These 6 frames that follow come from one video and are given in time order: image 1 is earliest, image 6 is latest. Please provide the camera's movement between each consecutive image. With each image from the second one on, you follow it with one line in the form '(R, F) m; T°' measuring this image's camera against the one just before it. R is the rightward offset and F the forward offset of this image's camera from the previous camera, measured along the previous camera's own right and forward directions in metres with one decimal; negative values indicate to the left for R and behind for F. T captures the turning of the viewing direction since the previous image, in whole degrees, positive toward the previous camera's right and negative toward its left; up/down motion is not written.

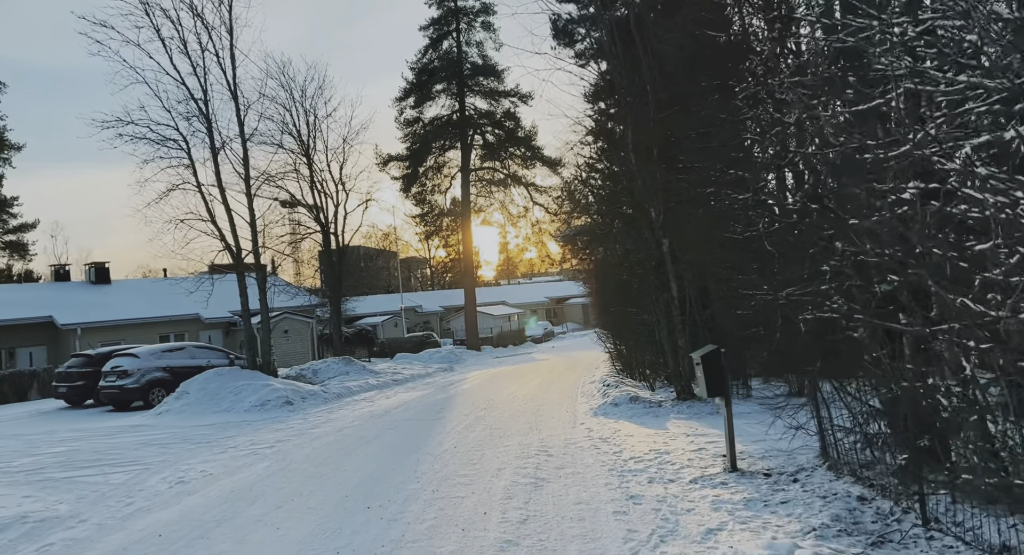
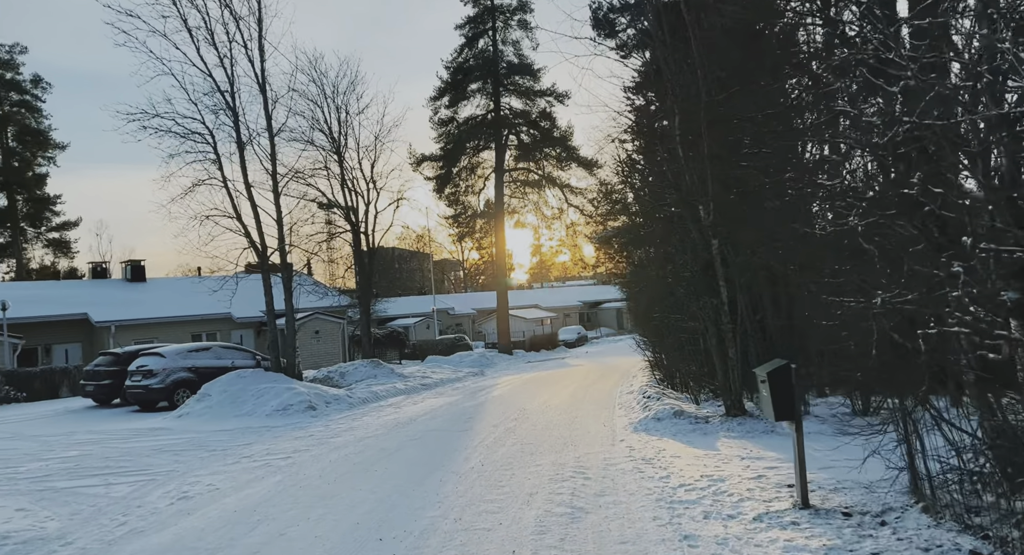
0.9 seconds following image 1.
(0.0, +0.9) m; -2°
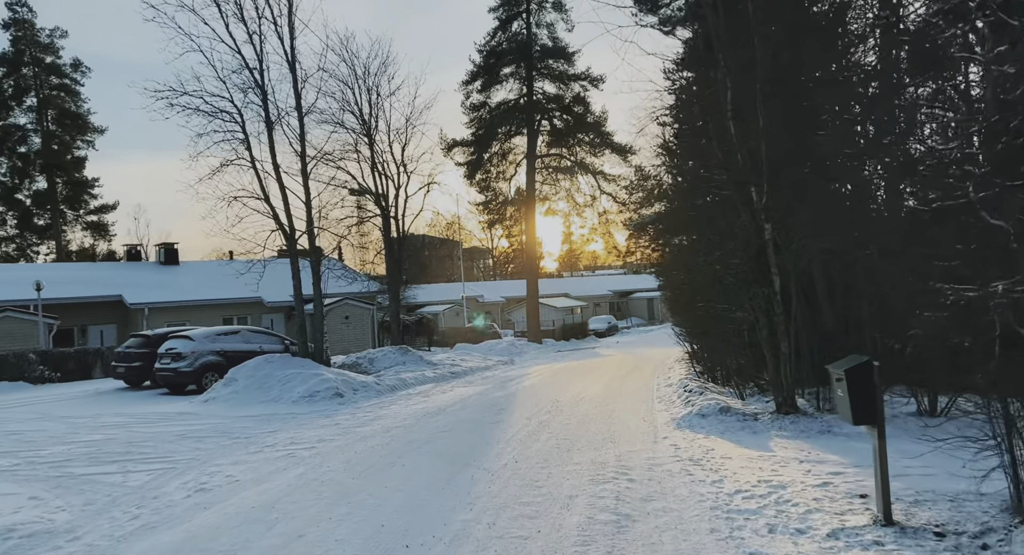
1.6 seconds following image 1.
(-0.1, +0.6) m; -2°
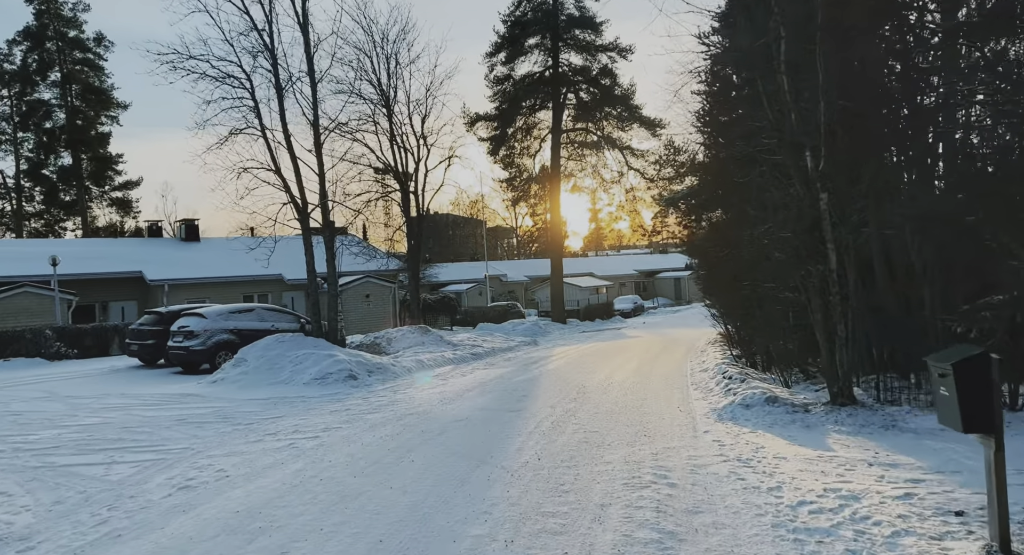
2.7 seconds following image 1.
(0.0, +1.1) m; -2°
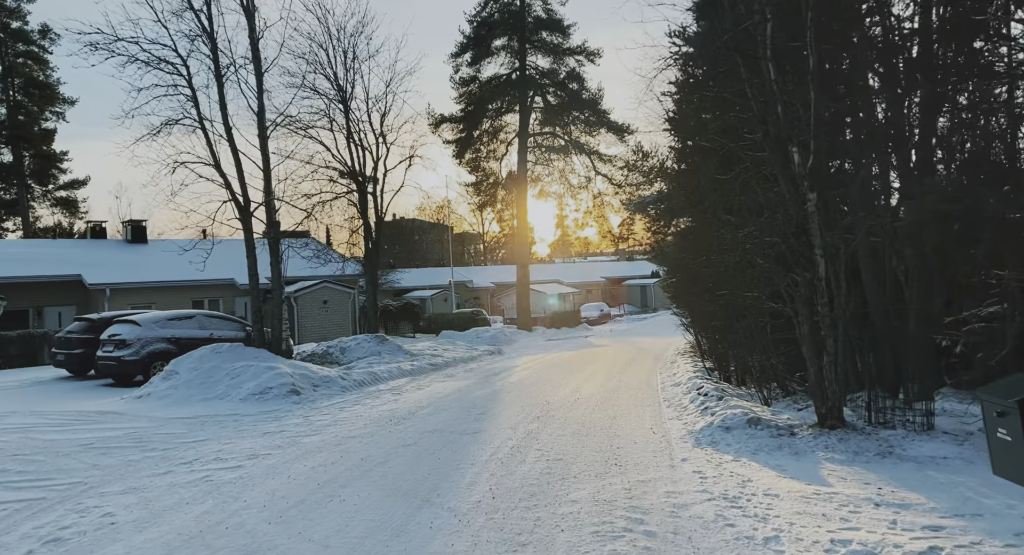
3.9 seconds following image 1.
(+0.1, +1.1) m; +2°
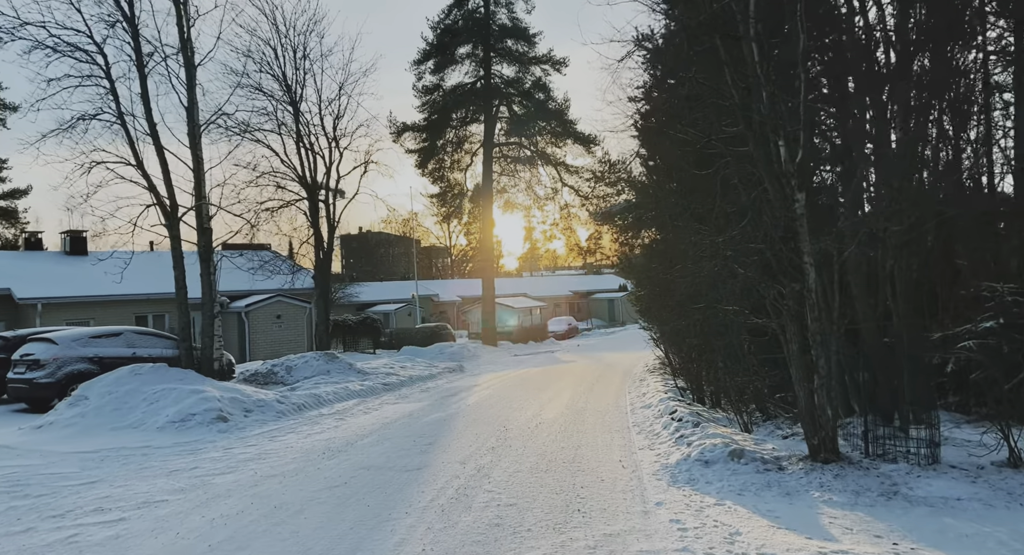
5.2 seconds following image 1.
(+0.2, +1.3) m; +2°
